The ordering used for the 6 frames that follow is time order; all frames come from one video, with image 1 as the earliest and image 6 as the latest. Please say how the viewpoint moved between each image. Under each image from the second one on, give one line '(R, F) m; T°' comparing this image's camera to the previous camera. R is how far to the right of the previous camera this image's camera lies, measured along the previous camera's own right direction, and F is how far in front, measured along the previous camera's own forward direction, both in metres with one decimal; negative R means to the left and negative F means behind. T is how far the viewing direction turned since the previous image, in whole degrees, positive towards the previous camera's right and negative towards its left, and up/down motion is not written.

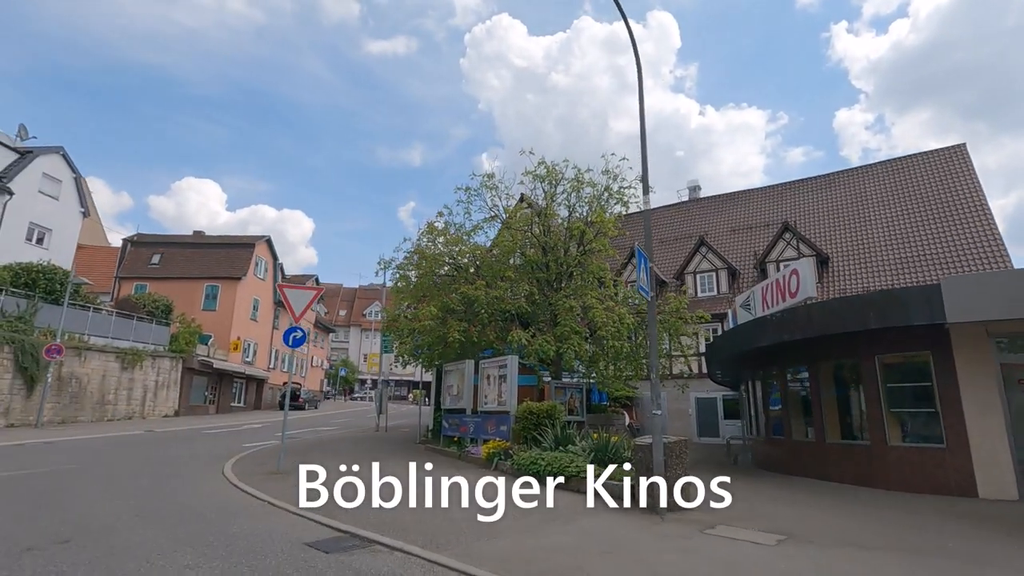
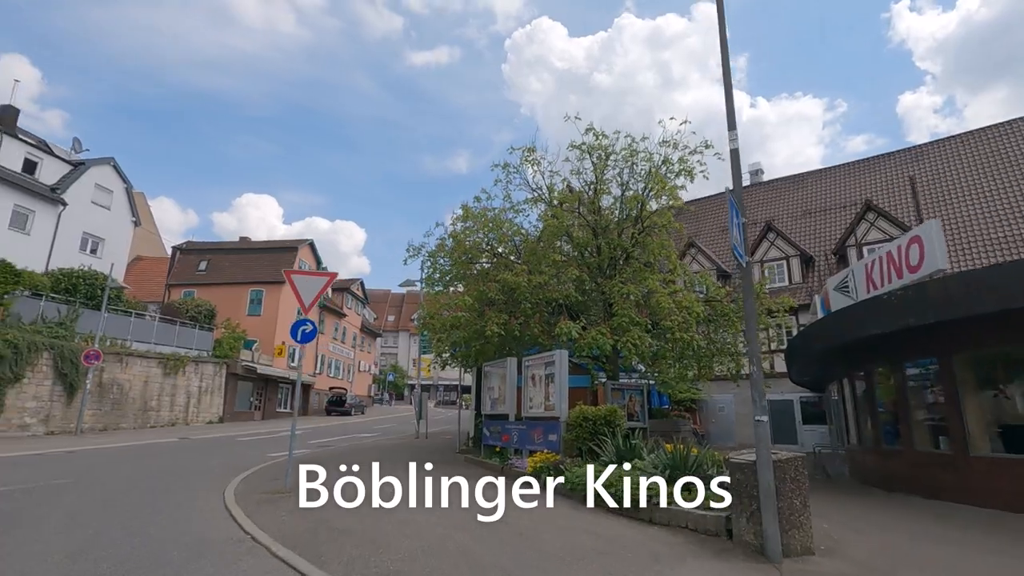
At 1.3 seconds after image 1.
(0.0, +2.1) m; -5°
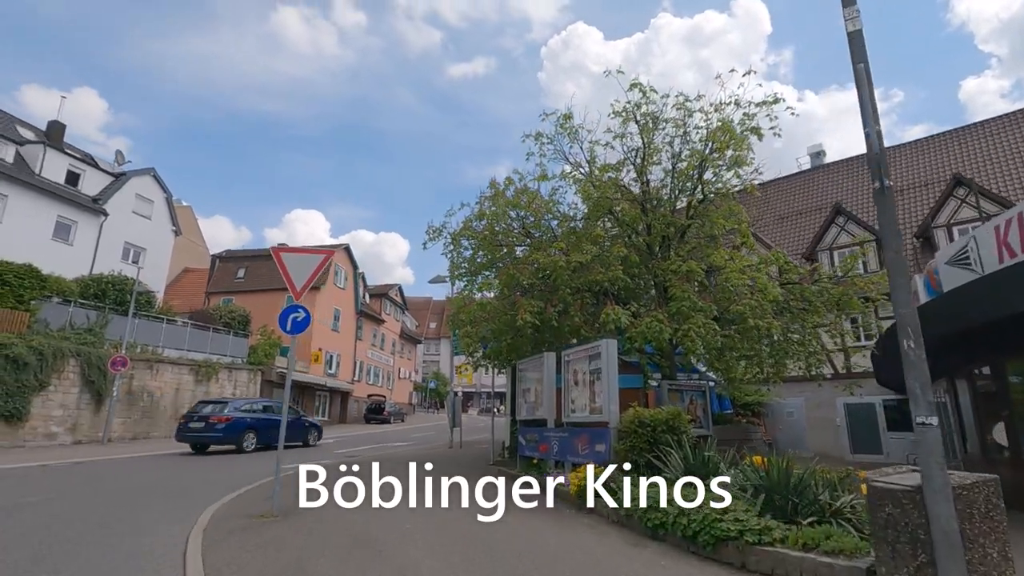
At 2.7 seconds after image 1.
(+0.1, +1.9) m; -5°
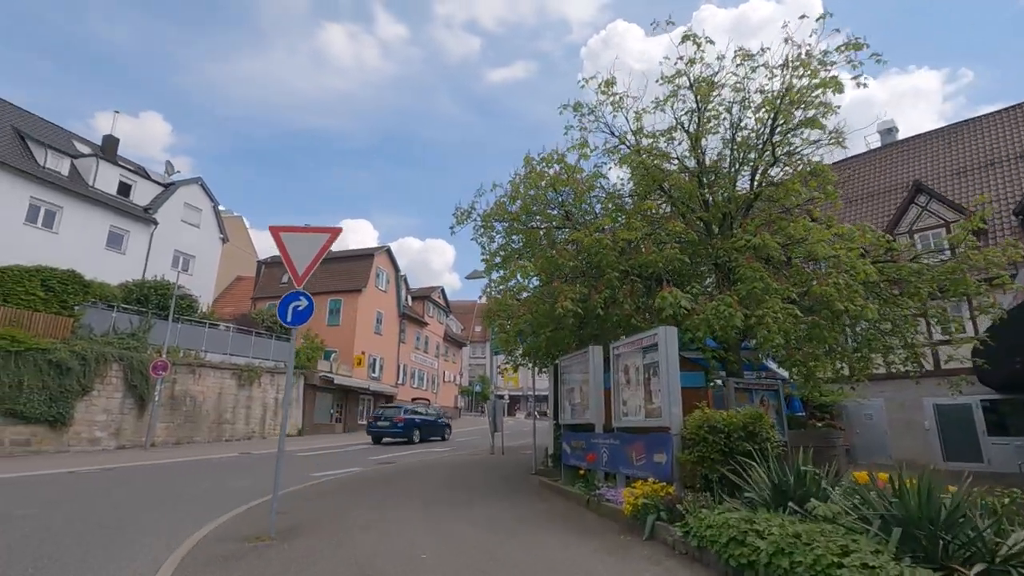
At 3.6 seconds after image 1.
(+0.1, +1.4) m; -5°
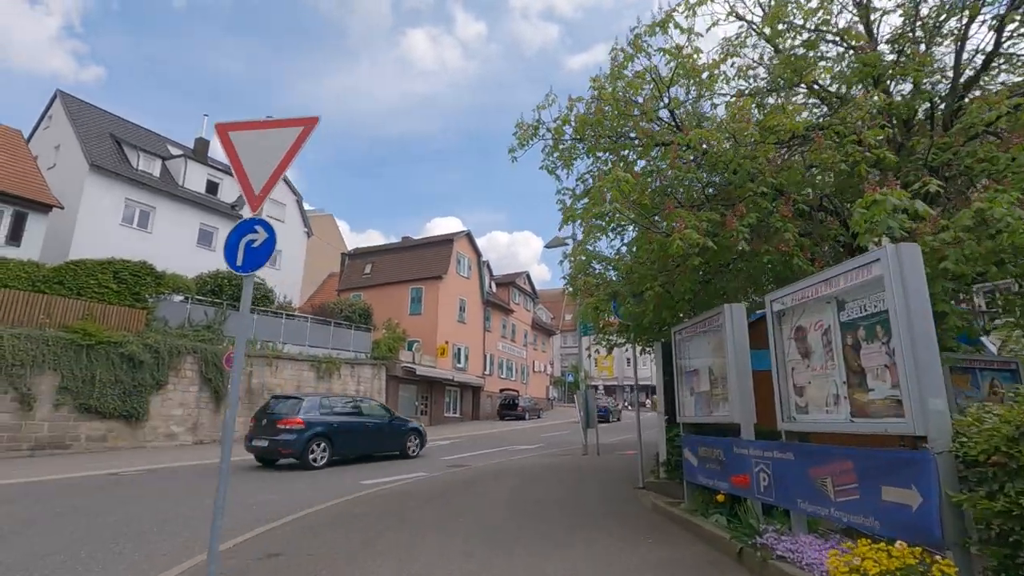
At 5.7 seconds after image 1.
(0.0, +3.1) m; -10°
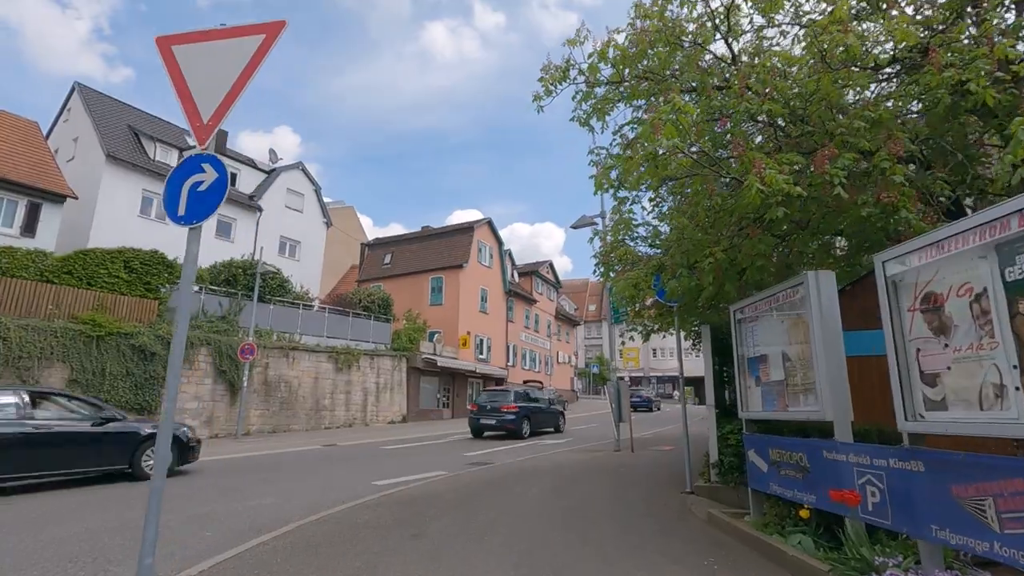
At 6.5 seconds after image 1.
(-0.1, +1.2) m; -2°
